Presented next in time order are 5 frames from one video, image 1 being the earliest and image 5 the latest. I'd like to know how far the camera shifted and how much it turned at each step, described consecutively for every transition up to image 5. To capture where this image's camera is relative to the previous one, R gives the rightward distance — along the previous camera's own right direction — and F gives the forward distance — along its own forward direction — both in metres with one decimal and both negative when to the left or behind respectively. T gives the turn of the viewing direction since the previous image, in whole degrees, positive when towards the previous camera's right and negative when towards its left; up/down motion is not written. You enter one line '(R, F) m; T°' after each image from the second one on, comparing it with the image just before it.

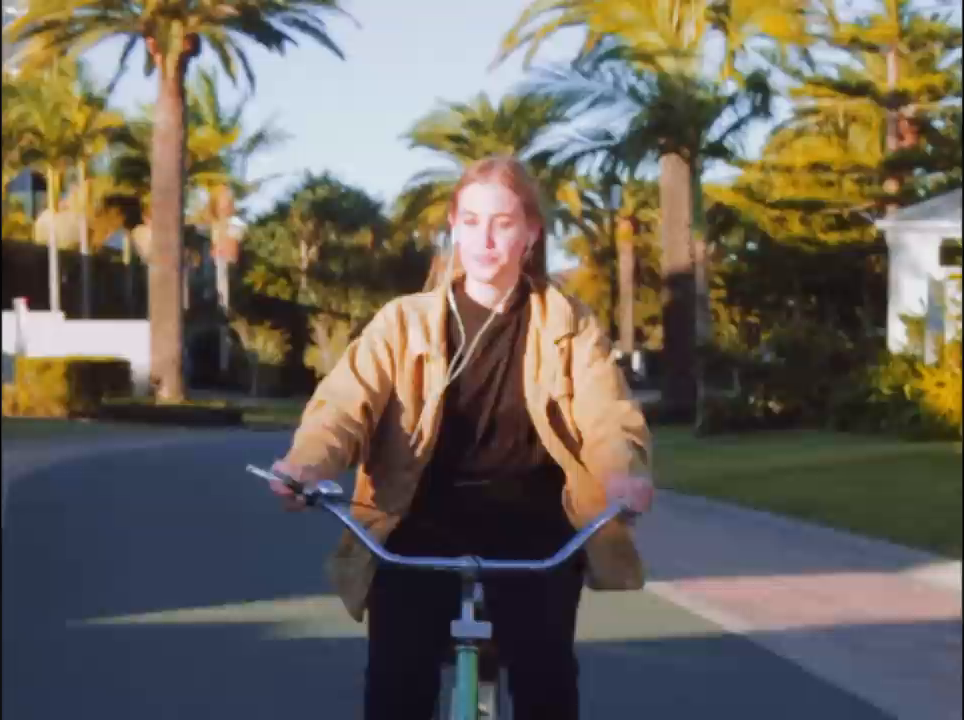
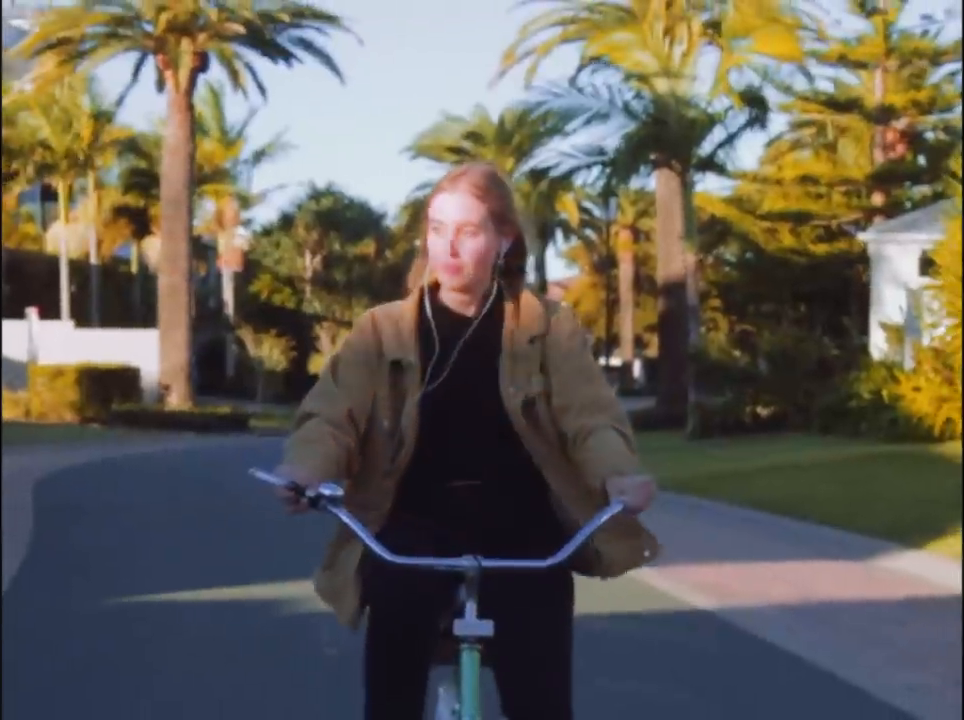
(0.0, -0.6) m; 0°
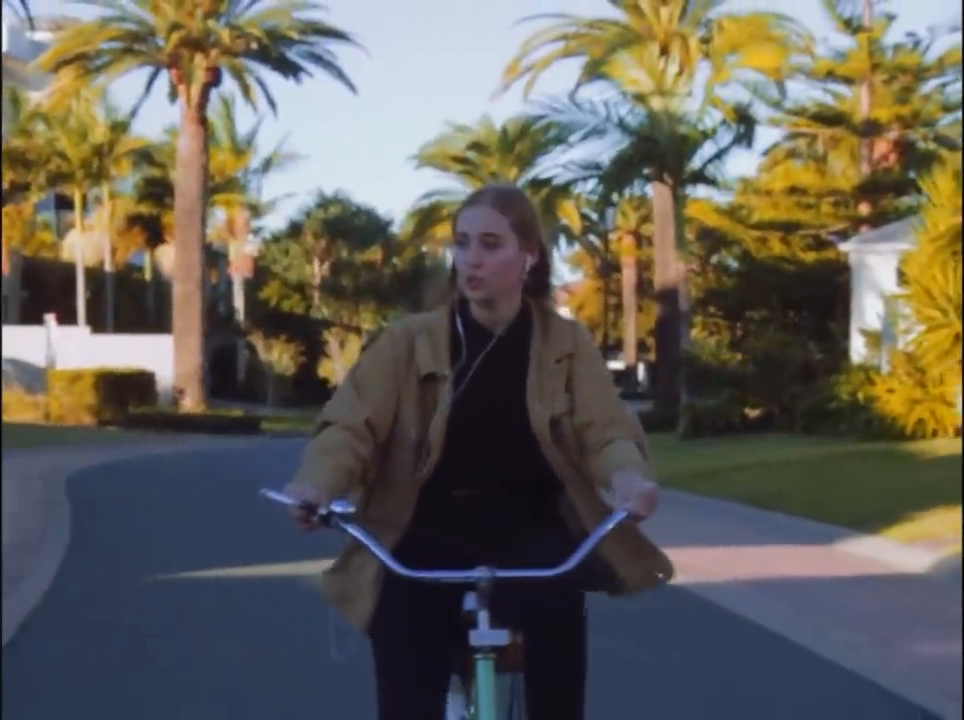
(0.0, -0.8) m; 0°
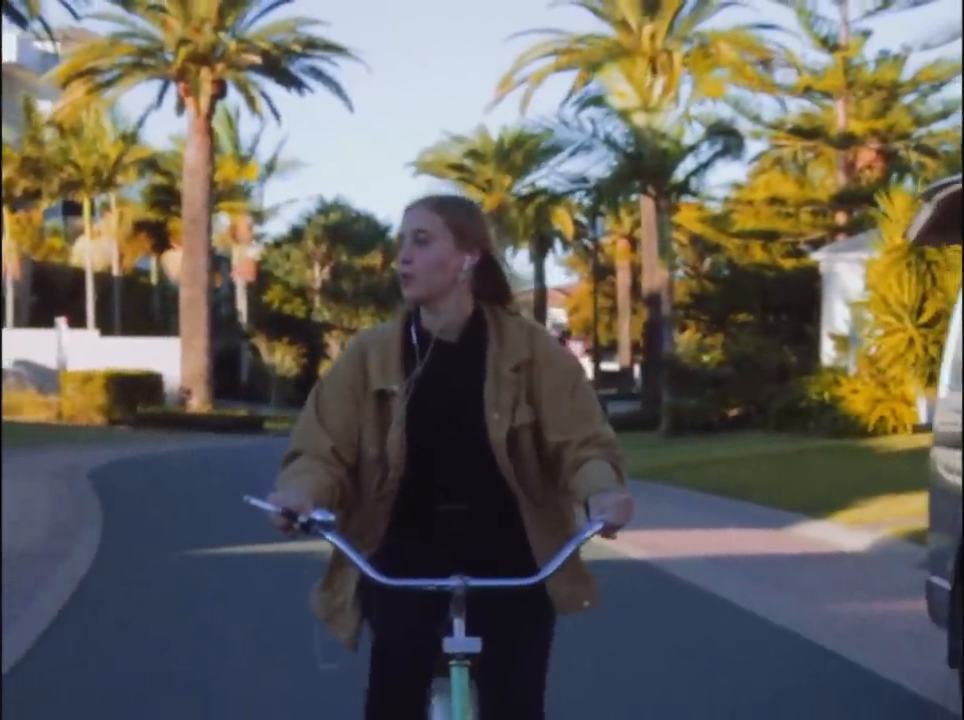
(0.0, -1.0) m; 0°
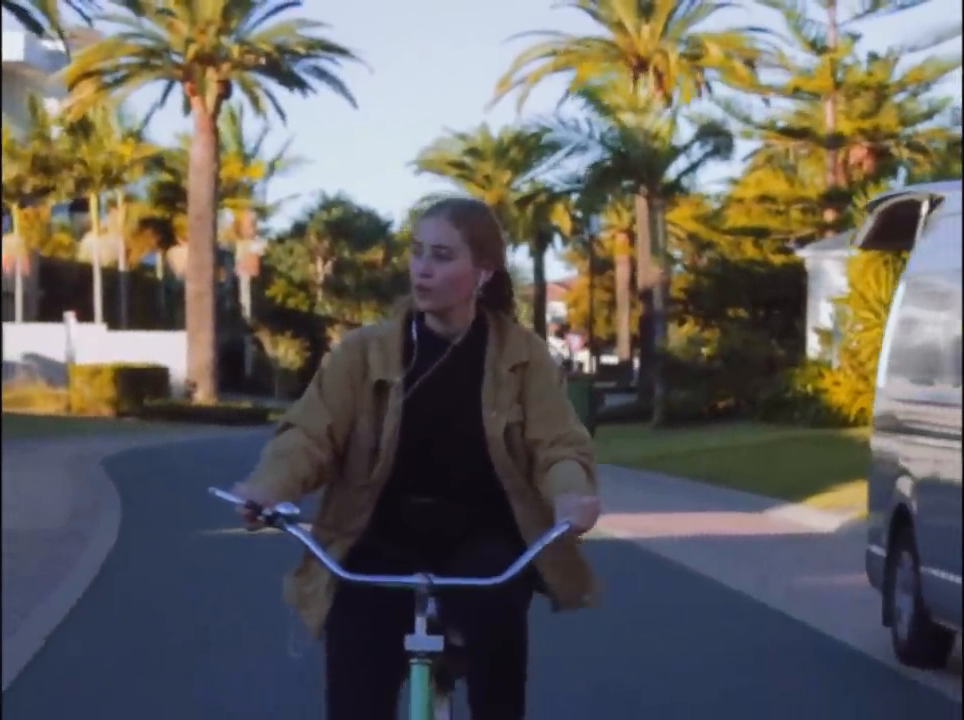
(0.0, -0.6) m; 0°
